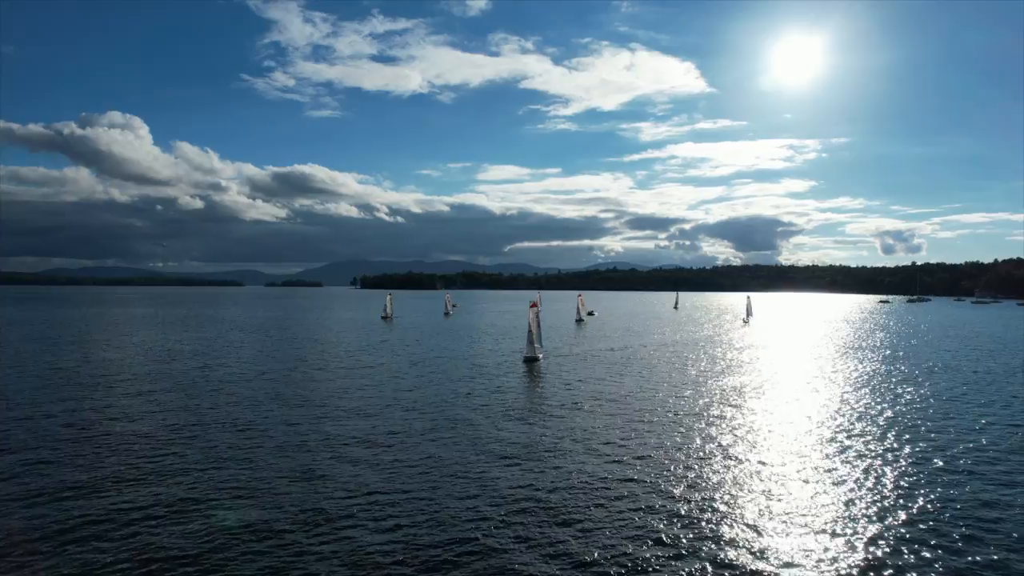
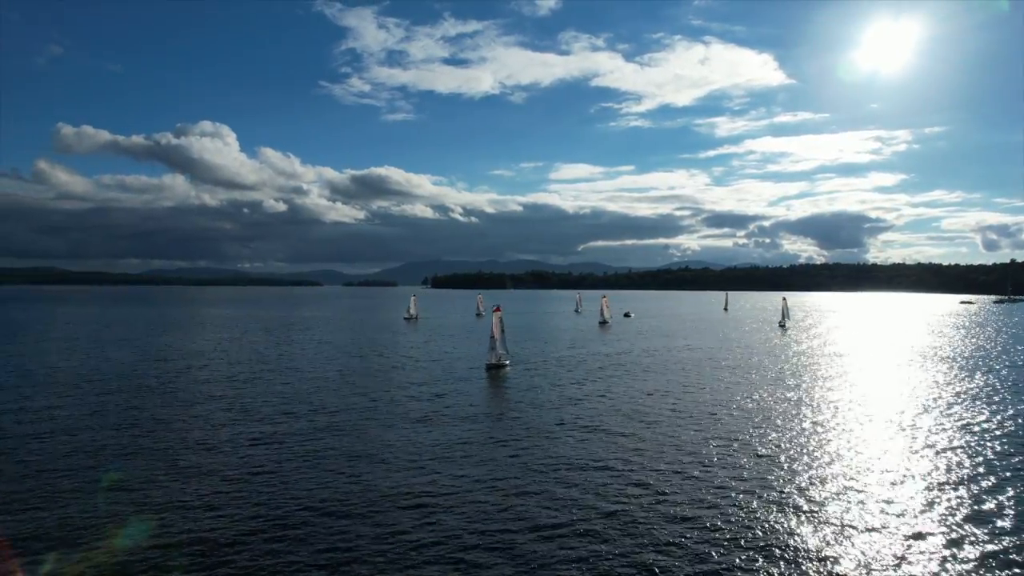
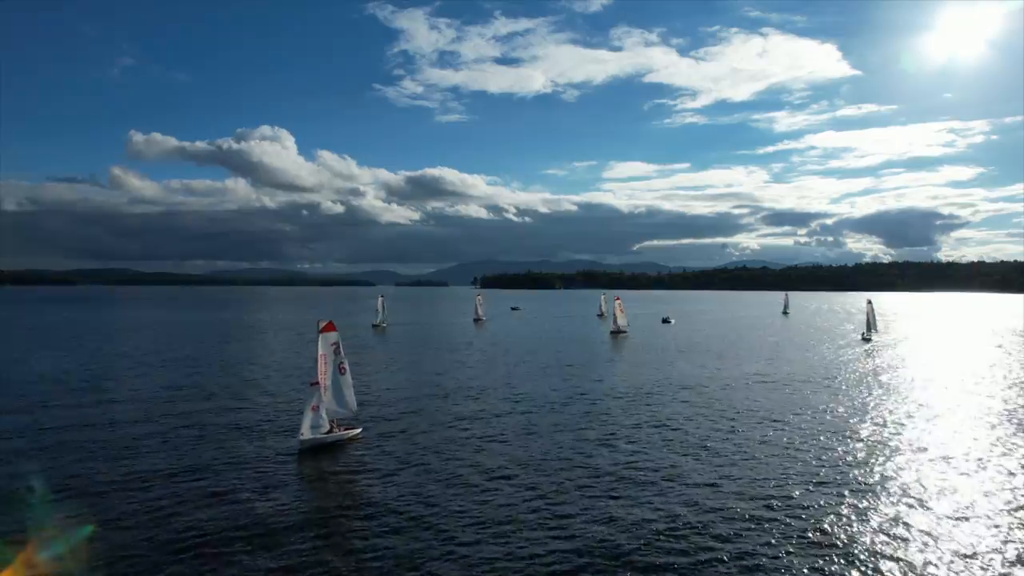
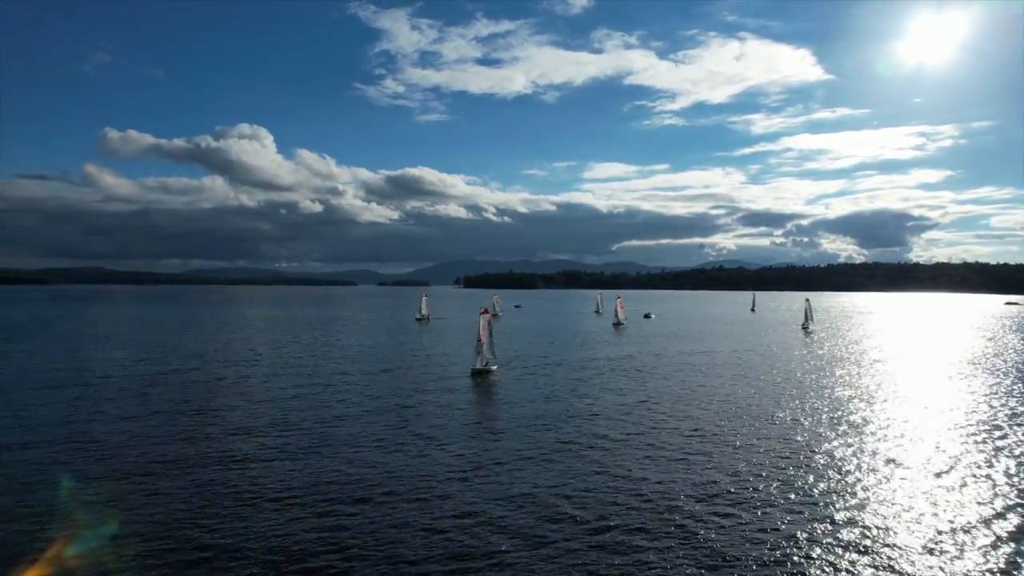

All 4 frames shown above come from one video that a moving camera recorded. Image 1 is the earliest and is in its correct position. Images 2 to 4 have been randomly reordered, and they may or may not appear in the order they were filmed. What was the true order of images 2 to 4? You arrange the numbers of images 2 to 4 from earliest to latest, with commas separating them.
2, 4, 3
